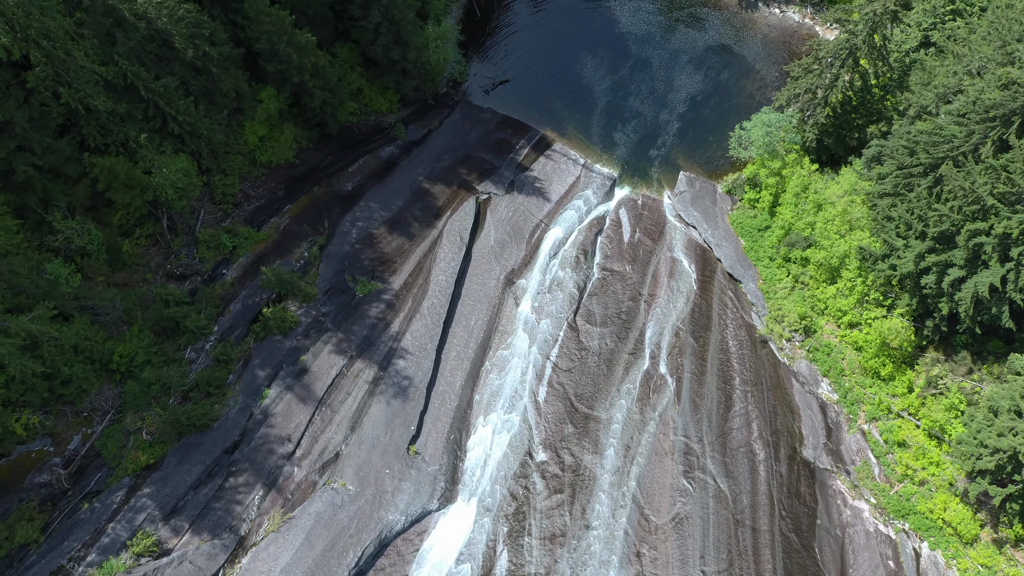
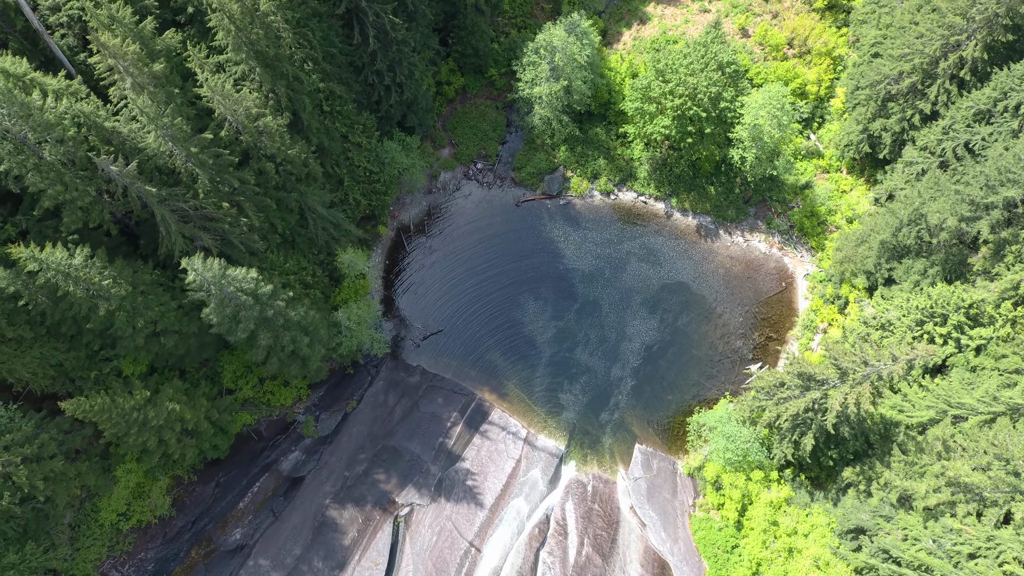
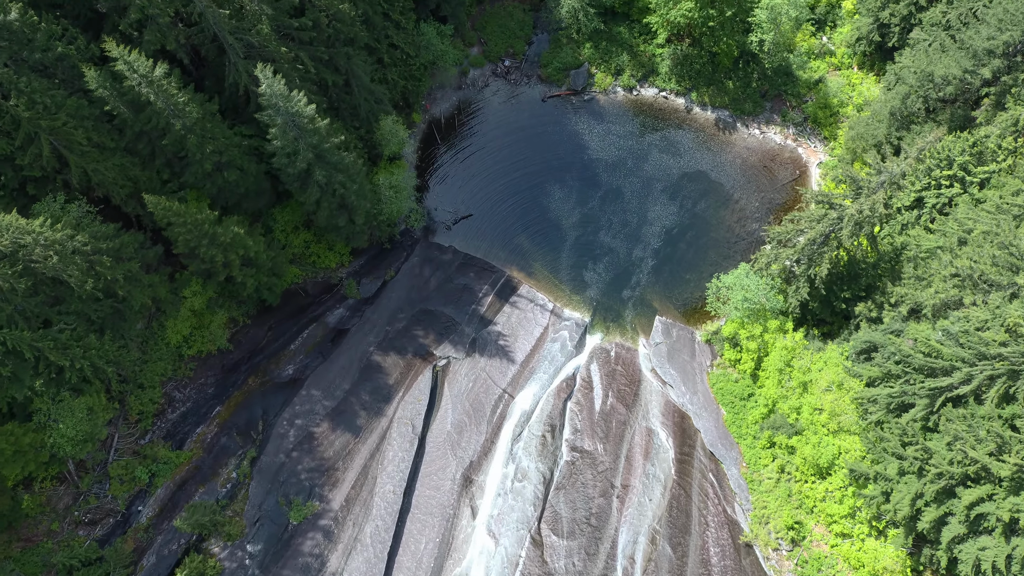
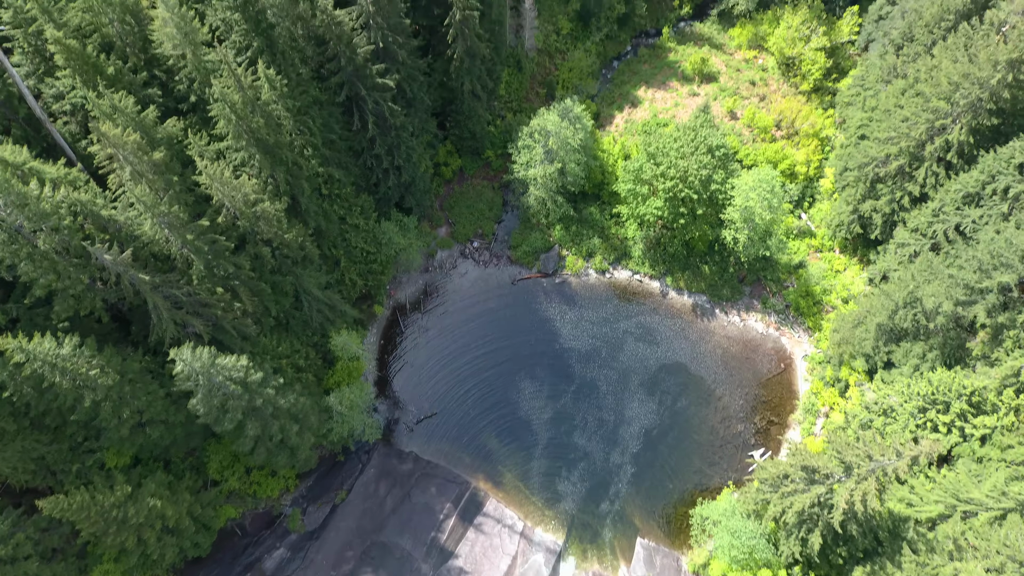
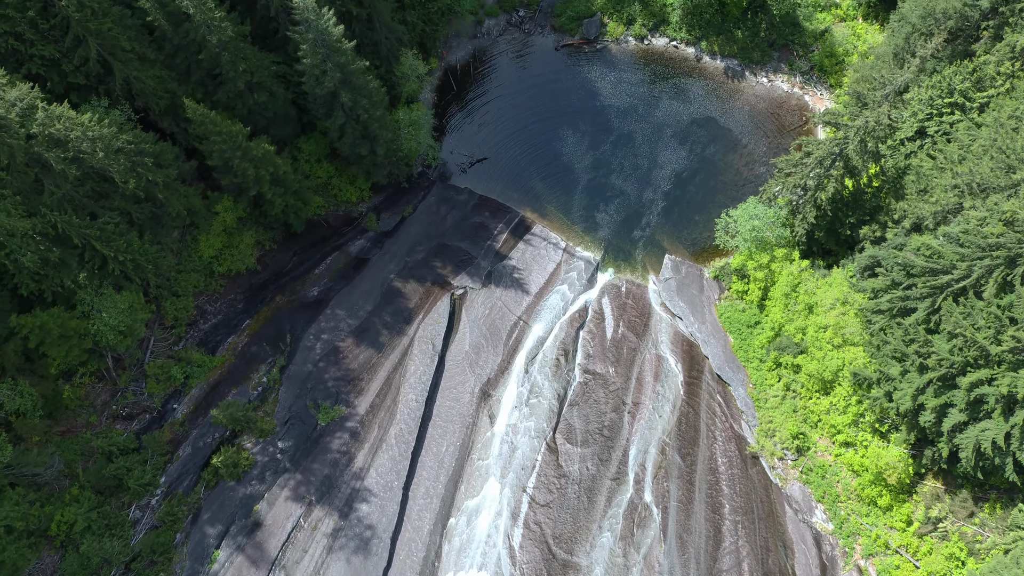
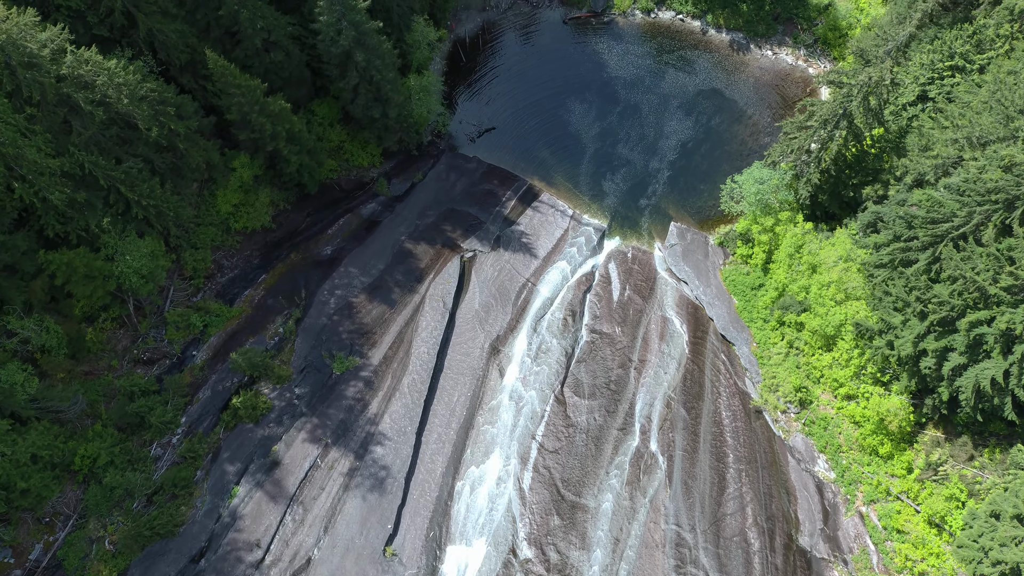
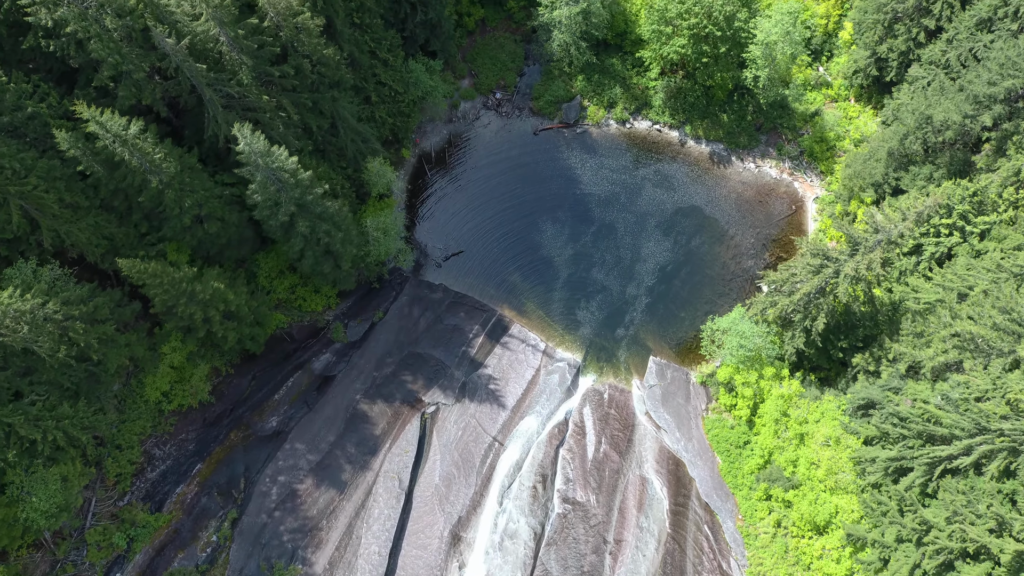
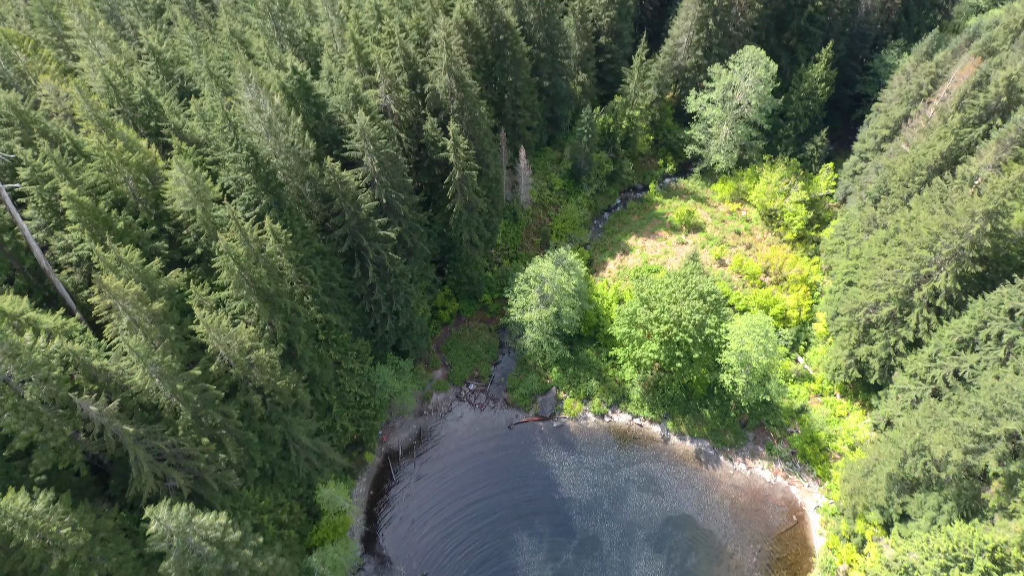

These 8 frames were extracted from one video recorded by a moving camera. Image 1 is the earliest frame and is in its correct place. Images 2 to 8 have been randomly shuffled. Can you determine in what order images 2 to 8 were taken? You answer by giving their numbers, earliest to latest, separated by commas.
6, 5, 3, 7, 2, 4, 8
